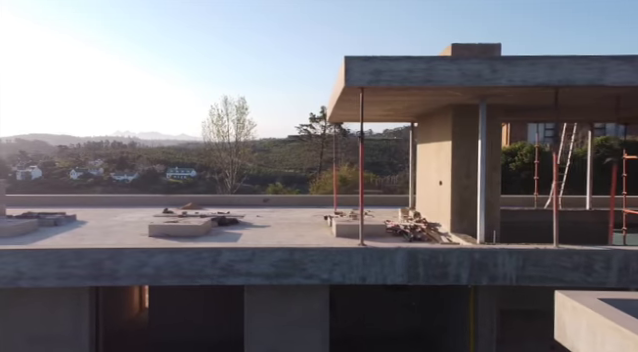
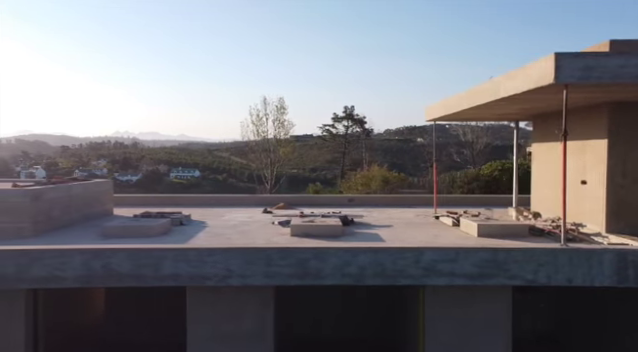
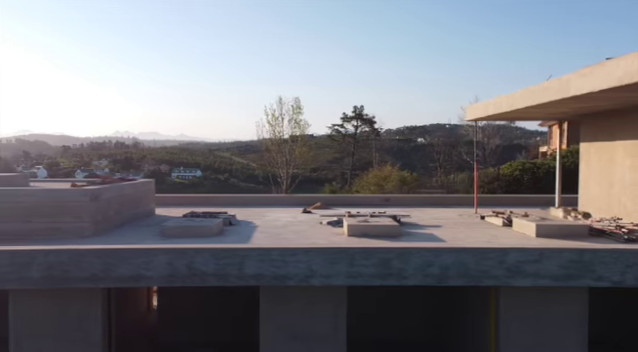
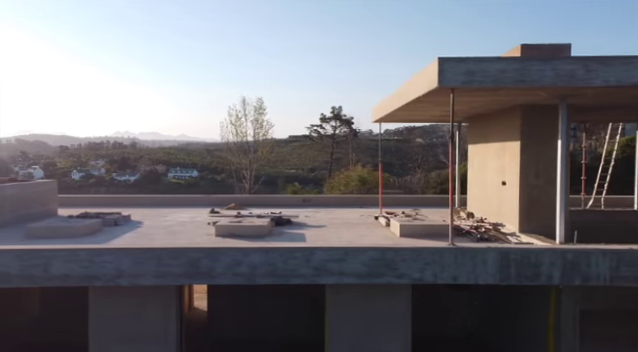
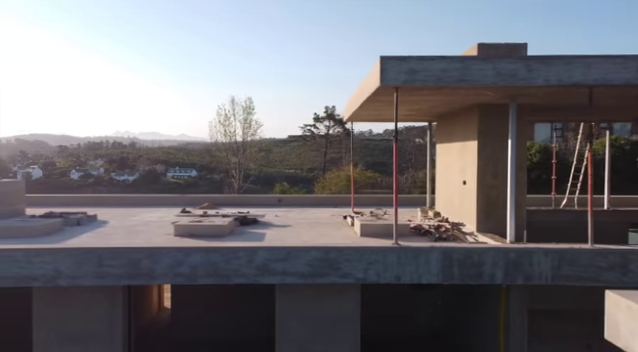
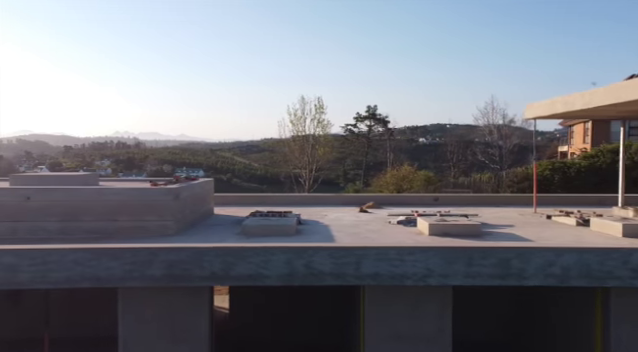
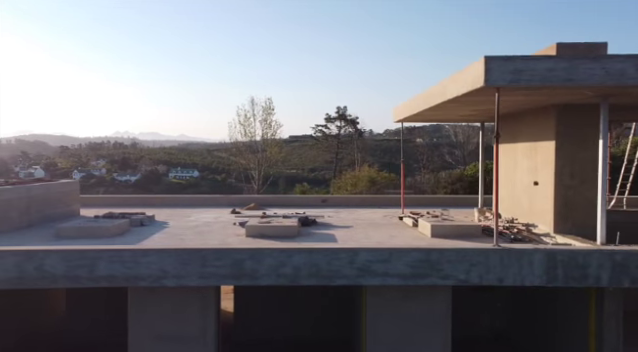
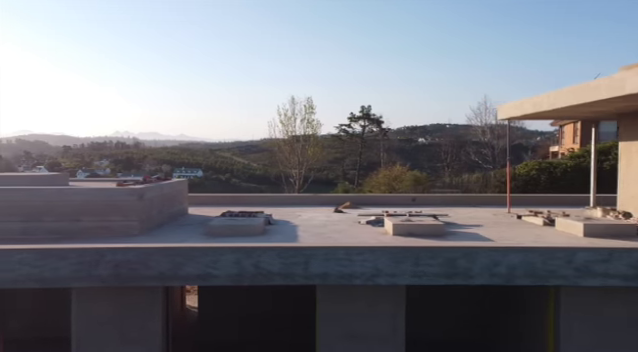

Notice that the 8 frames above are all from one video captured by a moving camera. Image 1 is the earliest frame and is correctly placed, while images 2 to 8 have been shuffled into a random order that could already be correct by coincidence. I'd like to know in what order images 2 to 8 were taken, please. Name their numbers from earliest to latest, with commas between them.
5, 4, 7, 2, 3, 8, 6
